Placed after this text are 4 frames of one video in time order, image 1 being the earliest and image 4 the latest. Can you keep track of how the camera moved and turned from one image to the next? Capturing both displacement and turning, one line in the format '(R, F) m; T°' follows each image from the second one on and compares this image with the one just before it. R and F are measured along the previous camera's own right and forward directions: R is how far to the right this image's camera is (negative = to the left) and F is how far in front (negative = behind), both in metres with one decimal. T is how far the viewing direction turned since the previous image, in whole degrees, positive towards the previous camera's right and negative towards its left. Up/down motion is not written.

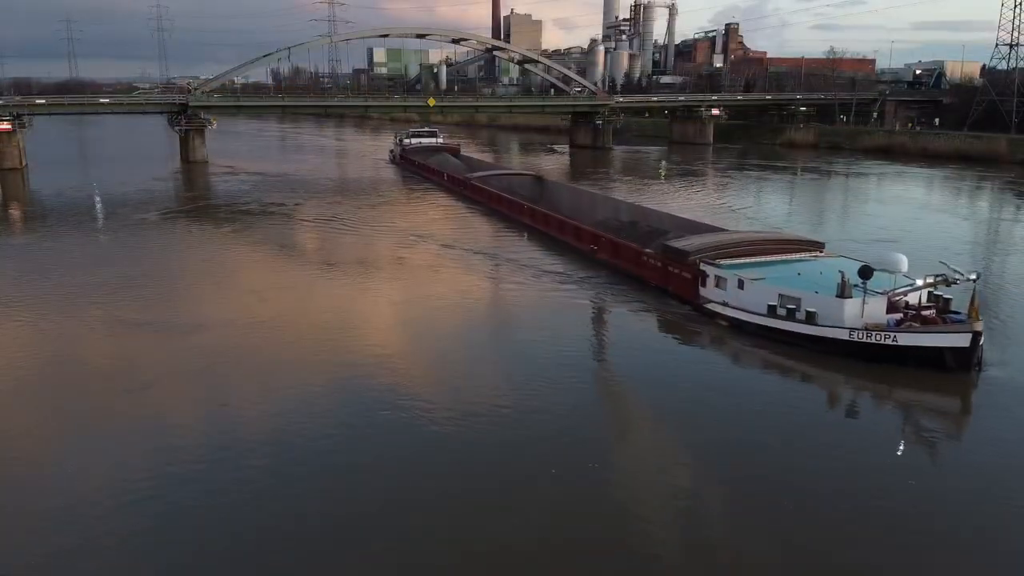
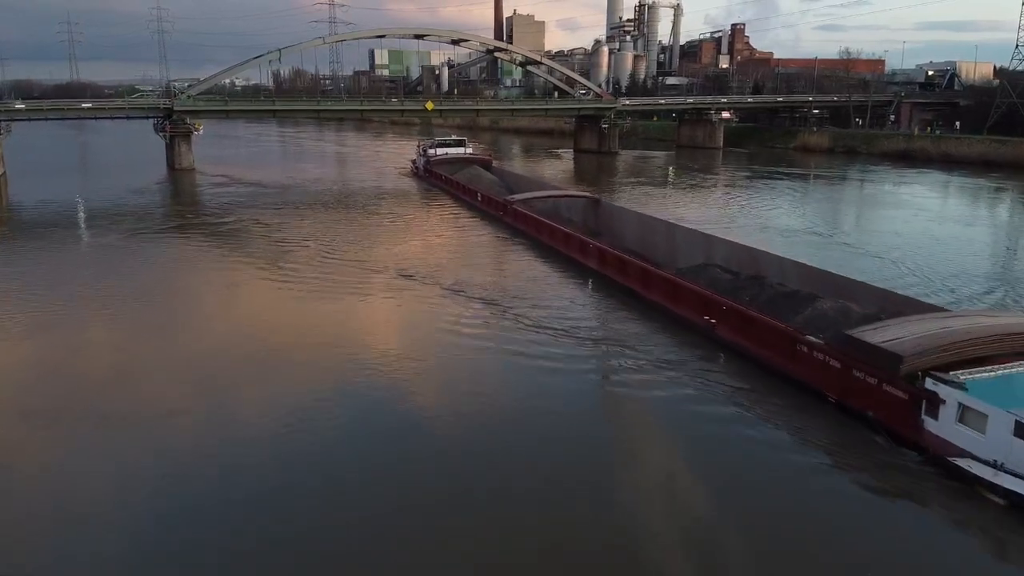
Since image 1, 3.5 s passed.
(0.0, +0.9) m; 0°
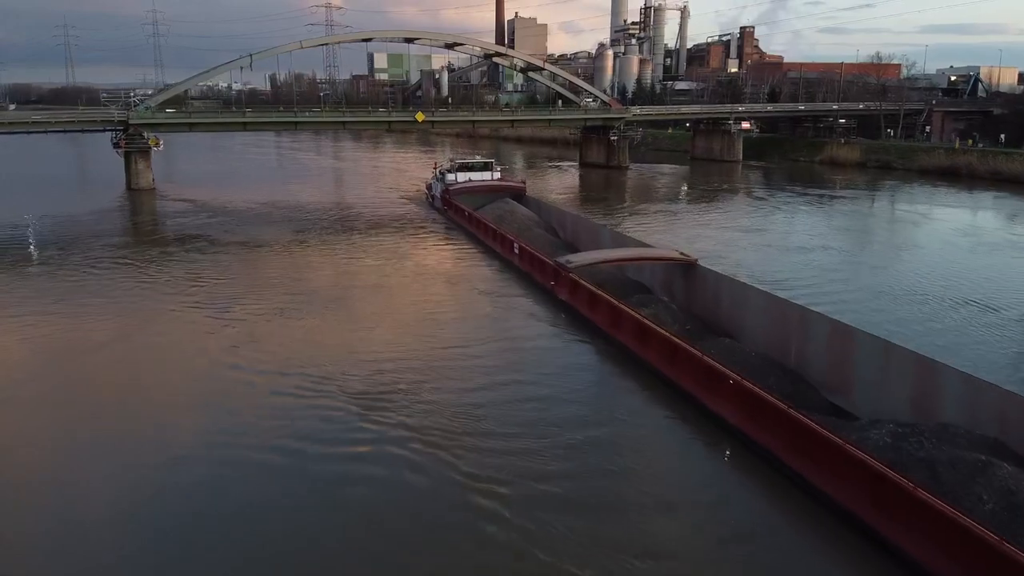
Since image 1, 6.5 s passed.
(0.0, +2.1) m; 0°
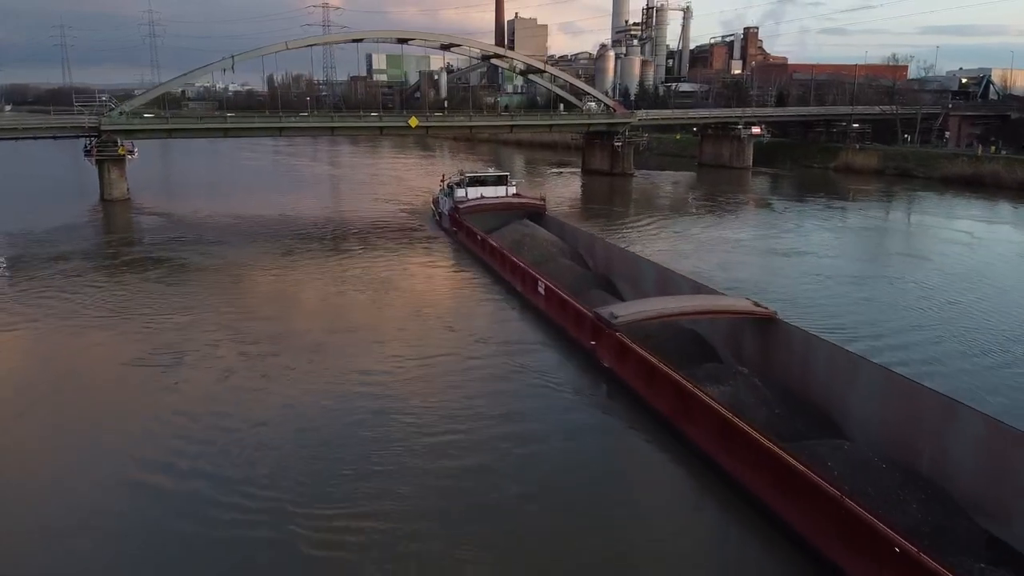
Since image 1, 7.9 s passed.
(0.0, +1.1) m; 0°
